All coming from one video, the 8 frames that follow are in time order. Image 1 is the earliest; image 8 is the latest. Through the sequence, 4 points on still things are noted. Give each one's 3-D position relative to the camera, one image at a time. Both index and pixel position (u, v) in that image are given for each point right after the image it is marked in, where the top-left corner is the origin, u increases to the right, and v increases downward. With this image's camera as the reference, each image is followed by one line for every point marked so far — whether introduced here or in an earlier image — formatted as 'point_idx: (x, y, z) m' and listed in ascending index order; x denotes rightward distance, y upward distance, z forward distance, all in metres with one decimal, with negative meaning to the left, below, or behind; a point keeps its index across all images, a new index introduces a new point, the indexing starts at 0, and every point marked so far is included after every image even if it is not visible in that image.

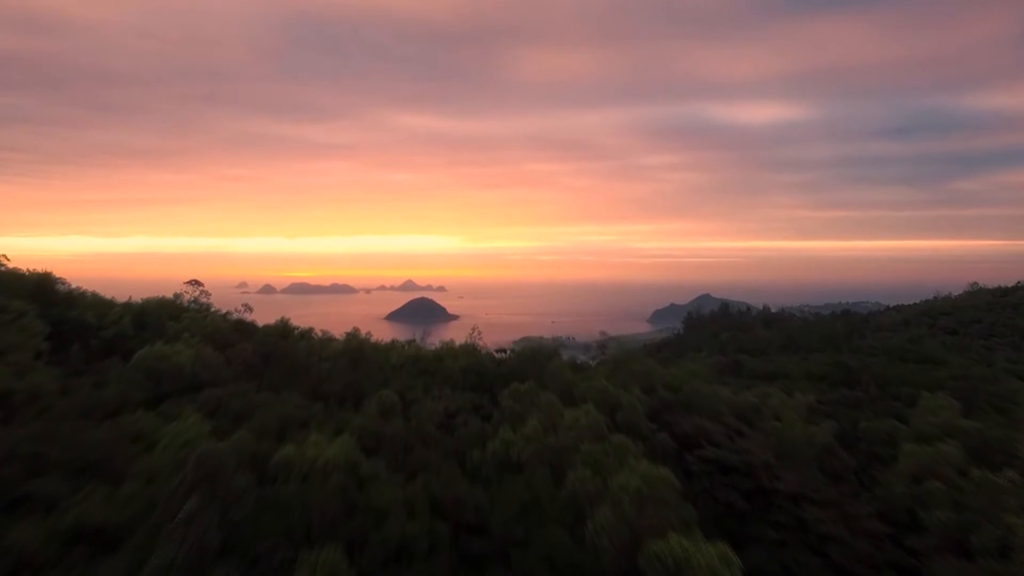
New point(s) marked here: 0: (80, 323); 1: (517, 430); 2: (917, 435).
0: (-3.7, -0.3, +6.5) m
1: (0.0, -0.9, +5.0) m
2: (+3.8, -1.4, +7.2) m
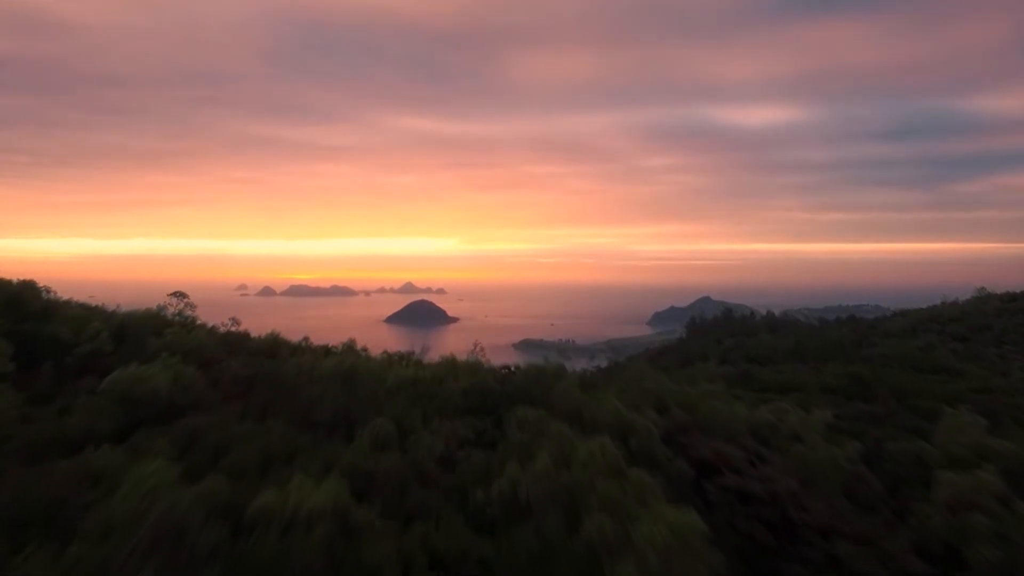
0: (-3.6, -0.4, +6.1) m
1: (+0.1, -1.0, +4.6) m
2: (+3.8, -1.5, +6.8) m
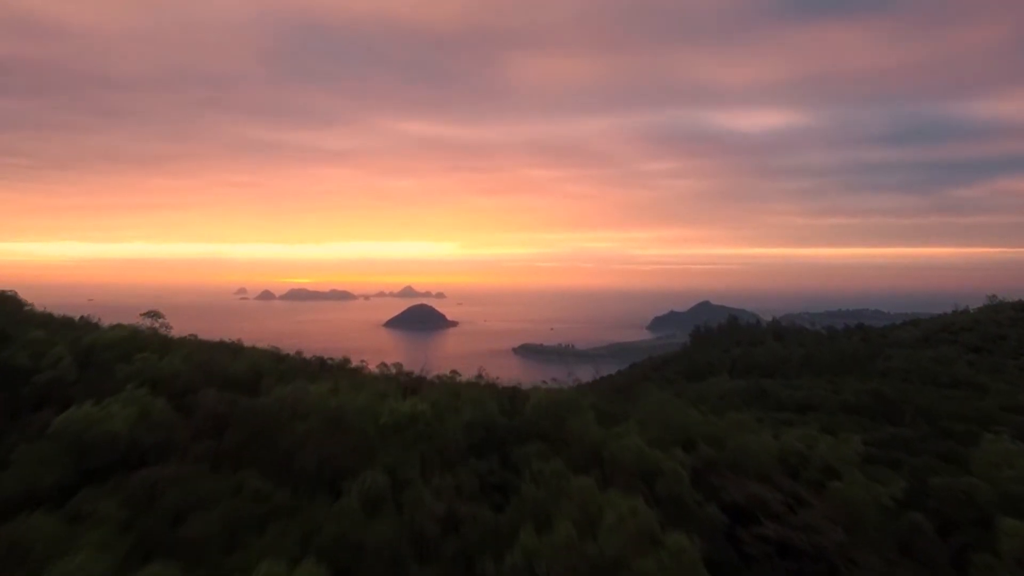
0: (-3.5, -0.6, +5.4) m
1: (+0.1, -1.2, +3.9) m
2: (+3.9, -1.7, +6.1) m
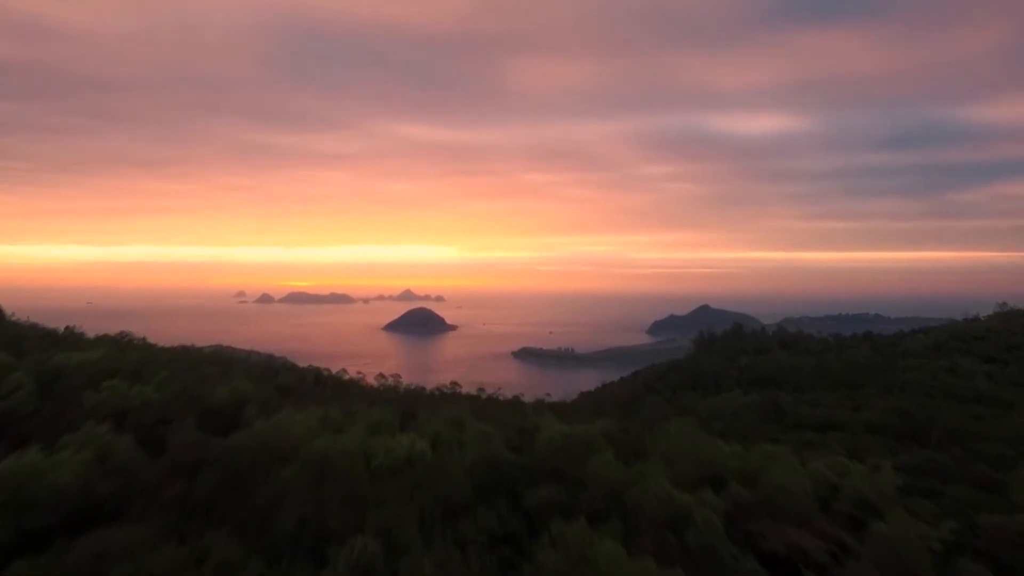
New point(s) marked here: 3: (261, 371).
0: (-3.5, -0.7, +4.9) m
1: (+0.2, -1.3, +3.4) m
2: (+4.0, -1.8, +5.6) m
3: (-3.8, -1.4, +12.3) m
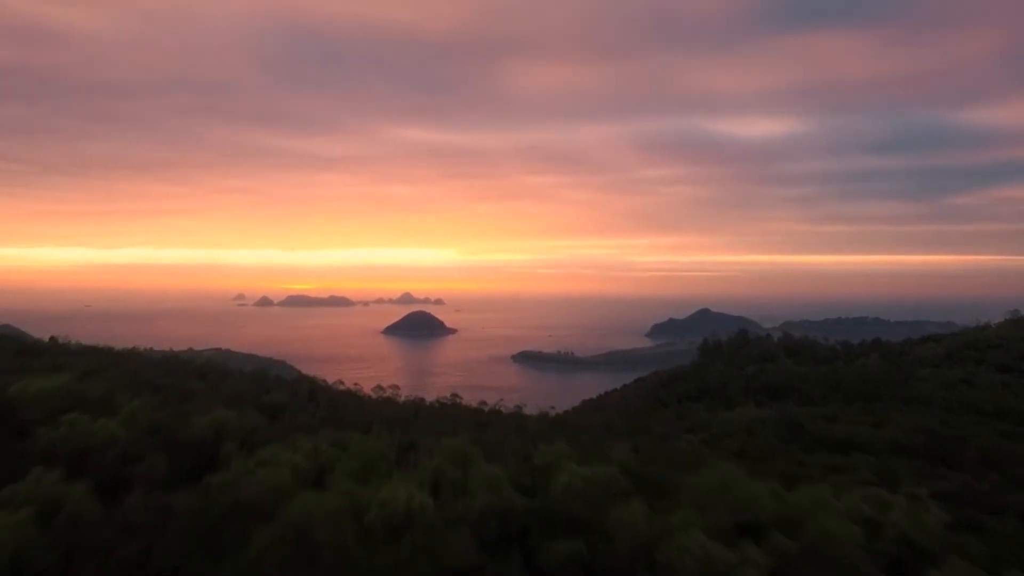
0: (-3.4, -0.8, +4.3) m
1: (+0.3, -1.4, +2.8) m
2: (+4.0, -1.9, +5.0) m
3: (-3.7, -1.6, +11.7) m
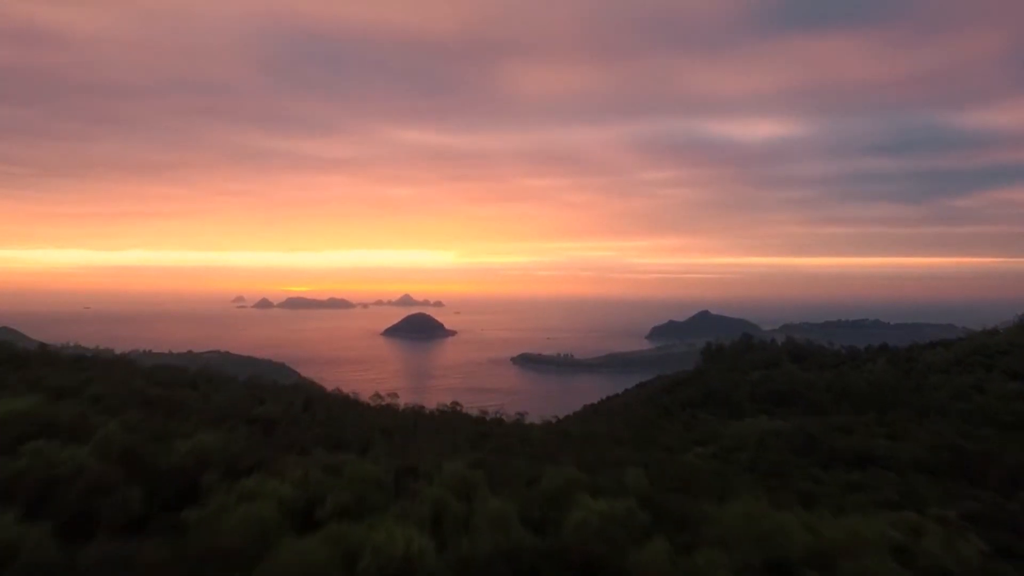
0: (-3.4, -0.9, +3.9) m
1: (+0.3, -1.5, +2.4) m
2: (+4.1, -2.0, +4.6) m
3: (-3.7, -1.7, +11.3) m
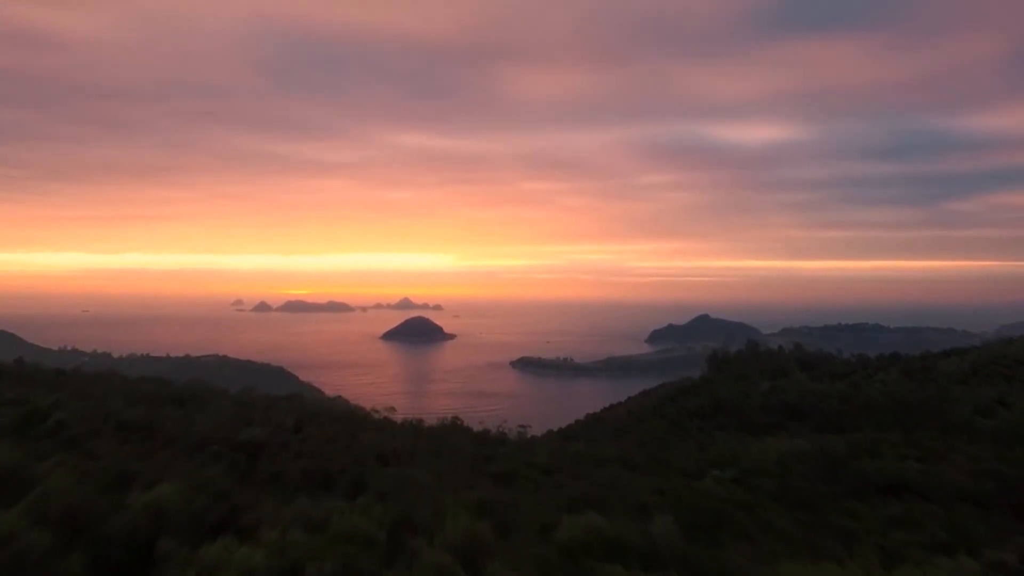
0: (-3.3, -1.0, +3.1) m
1: (+0.4, -1.7, +1.6) m
2: (+4.1, -2.2, +3.9) m
3: (-3.6, -1.8, +10.6) m
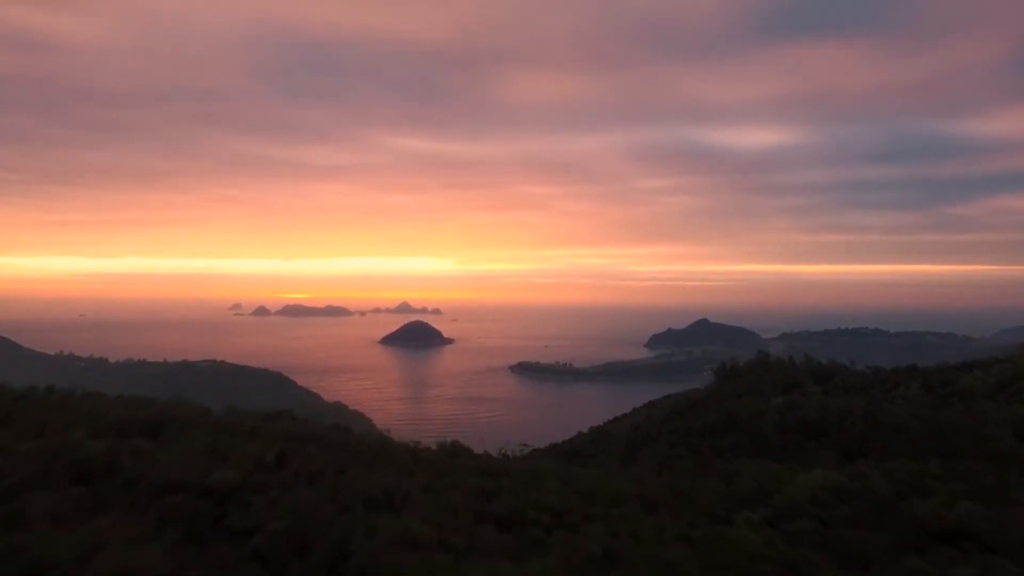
0: (-3.2, -1.2, +2.1) m
1: (+0.5, -1.8, +0.6) m
2: (+4.2, -2.4, +2.8) m
3: (-3.6, -2.1, +9.5) m
